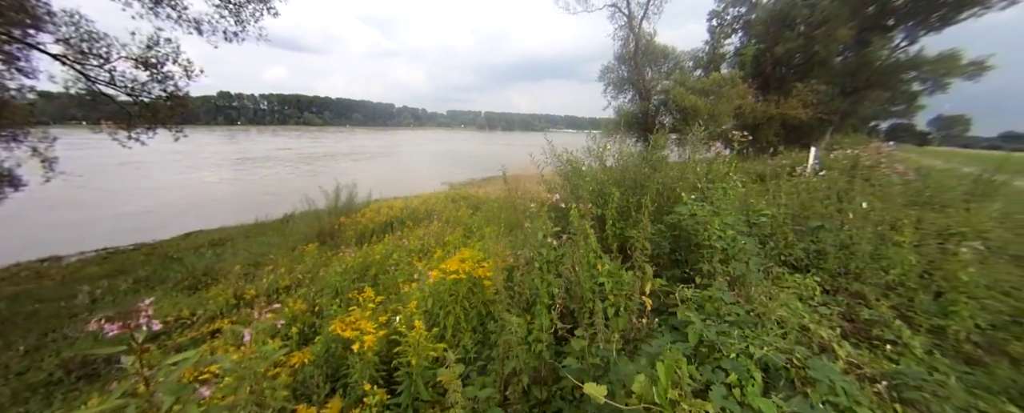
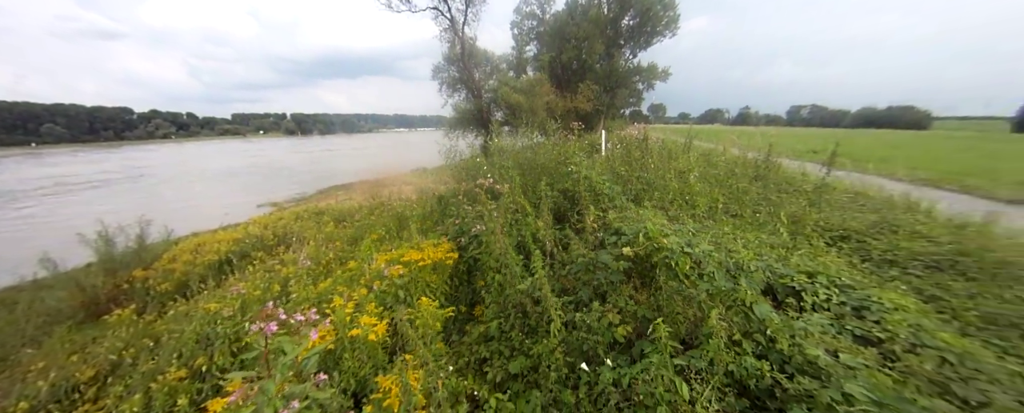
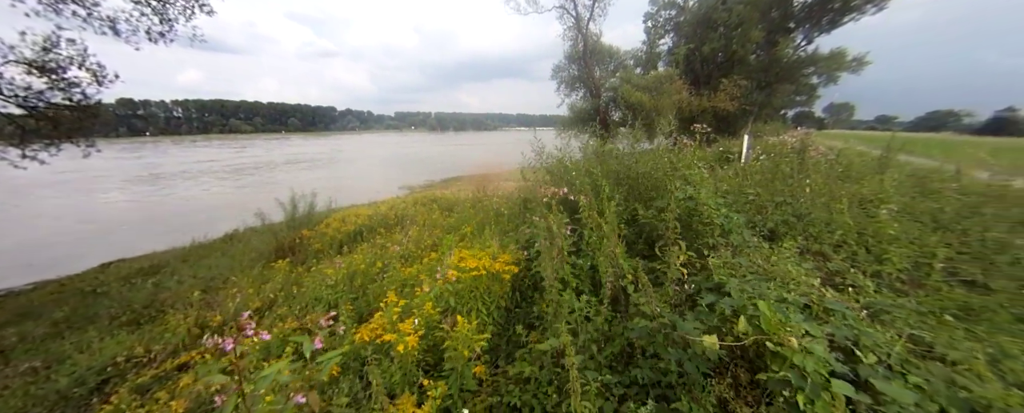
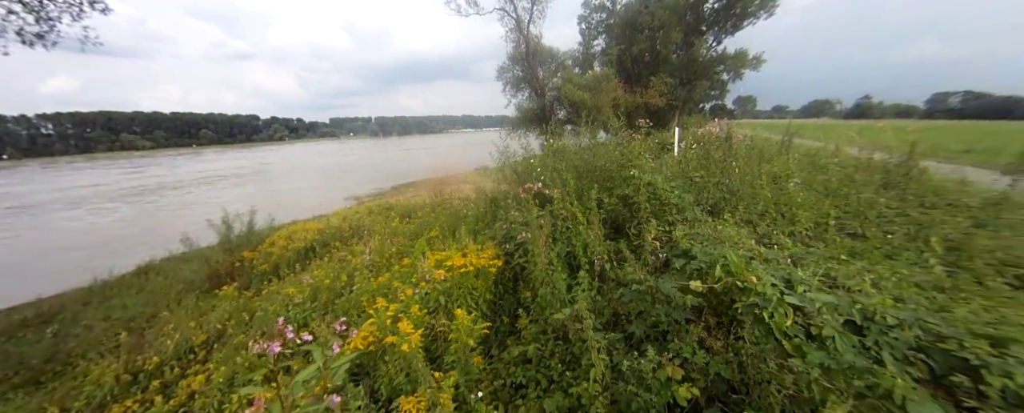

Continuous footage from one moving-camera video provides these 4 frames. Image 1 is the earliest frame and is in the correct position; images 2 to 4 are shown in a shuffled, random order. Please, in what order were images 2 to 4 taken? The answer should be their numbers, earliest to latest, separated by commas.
3, 4, 2
